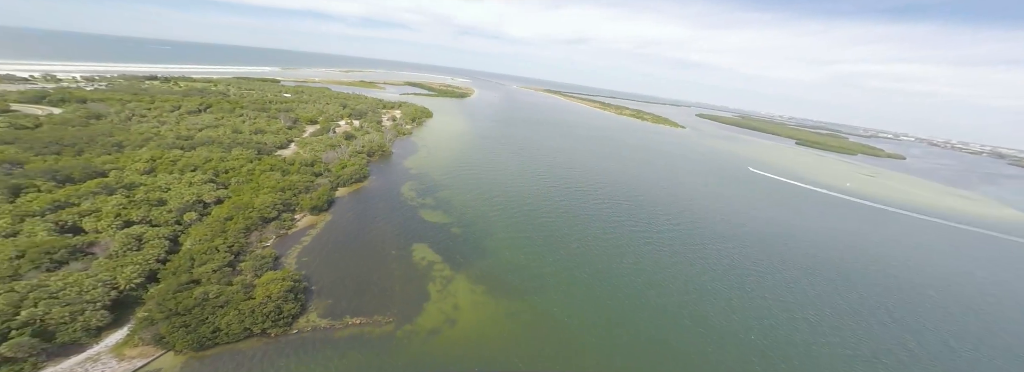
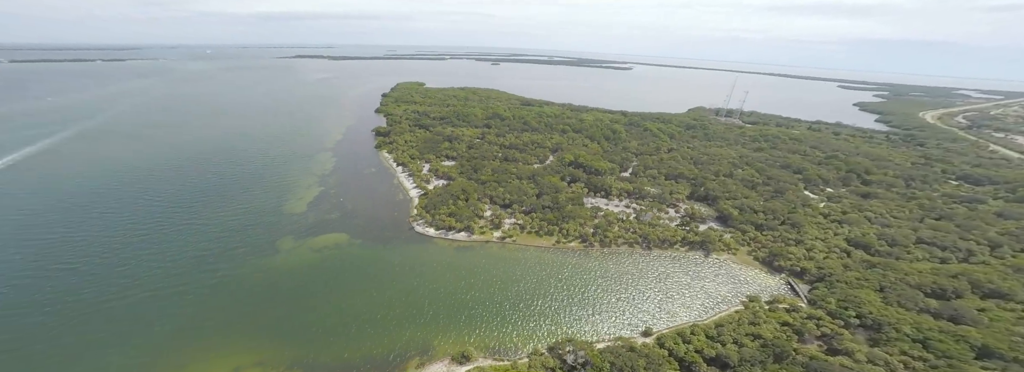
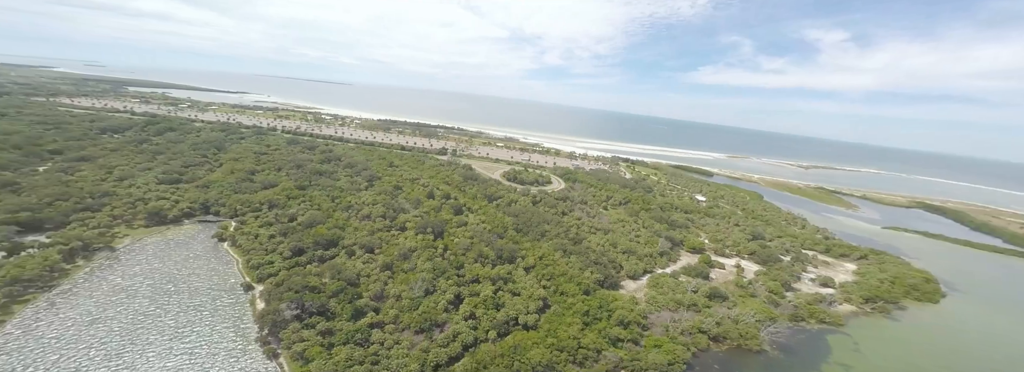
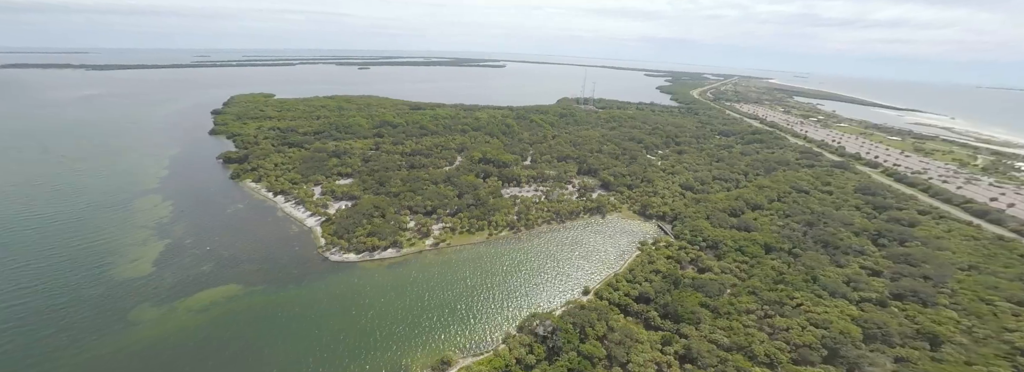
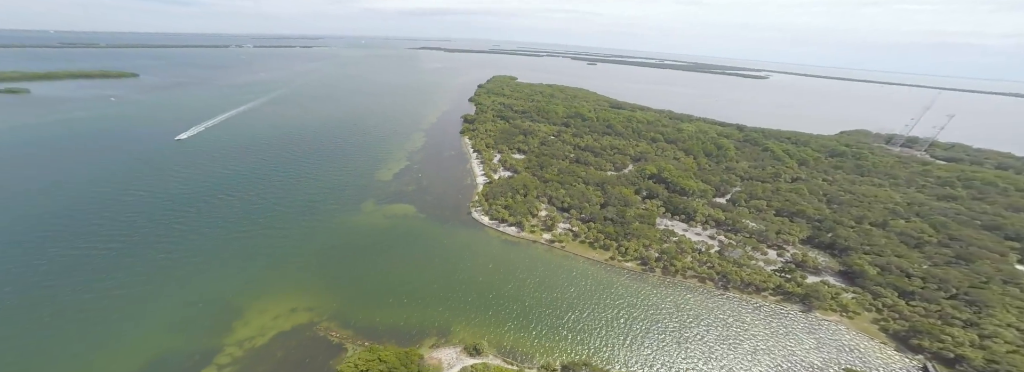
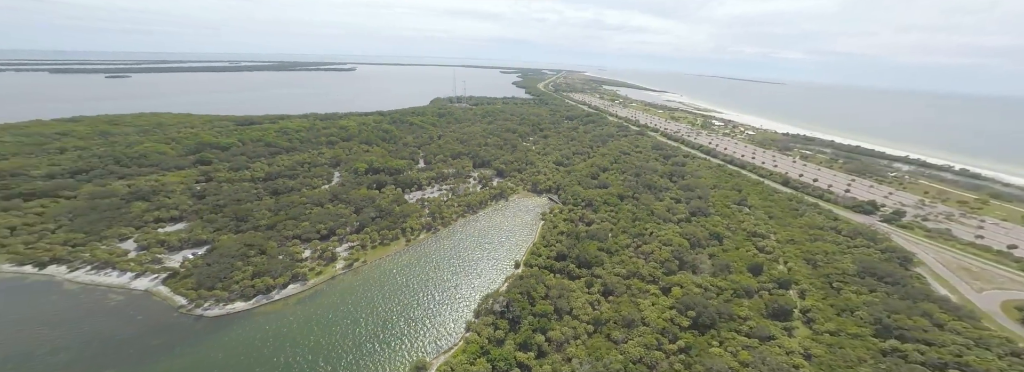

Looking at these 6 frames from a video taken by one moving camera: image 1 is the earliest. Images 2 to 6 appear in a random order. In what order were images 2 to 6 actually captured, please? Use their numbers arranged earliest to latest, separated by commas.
3, 6, 4, 2, 5
